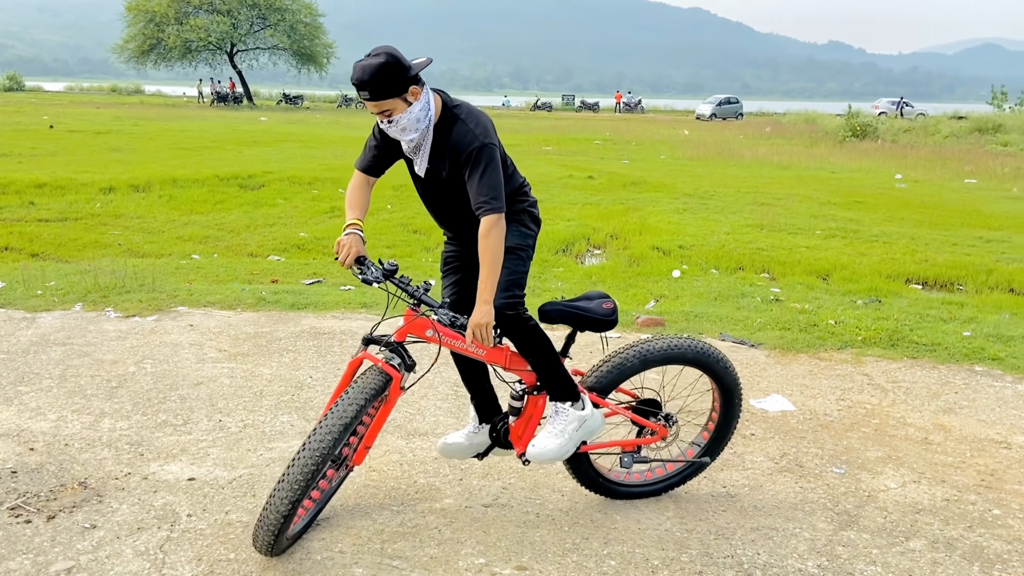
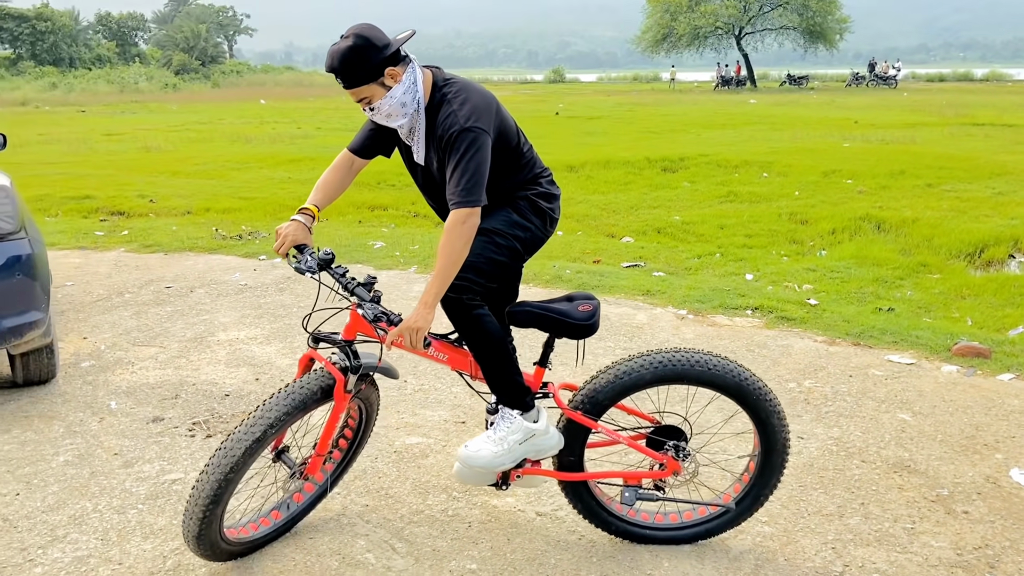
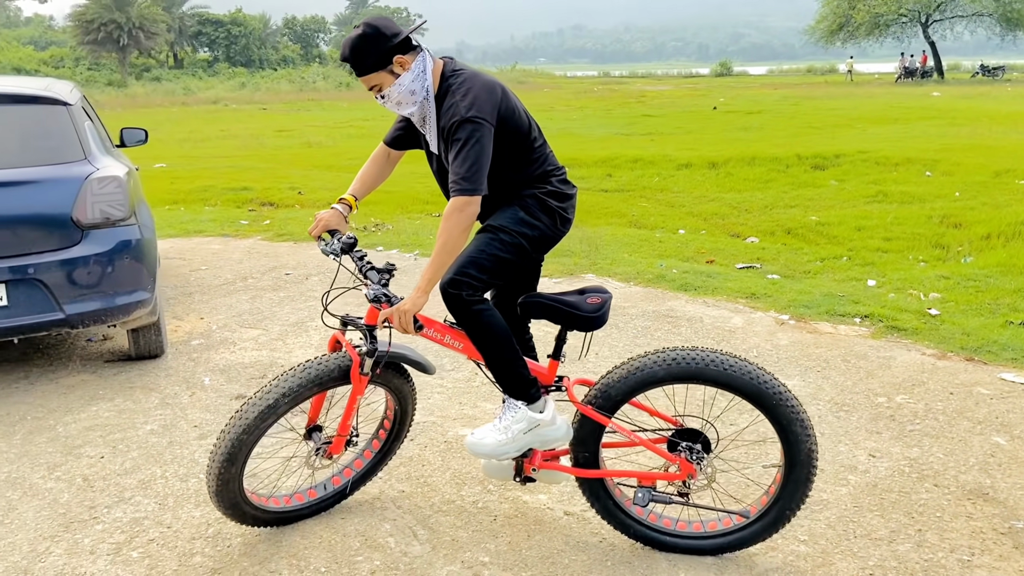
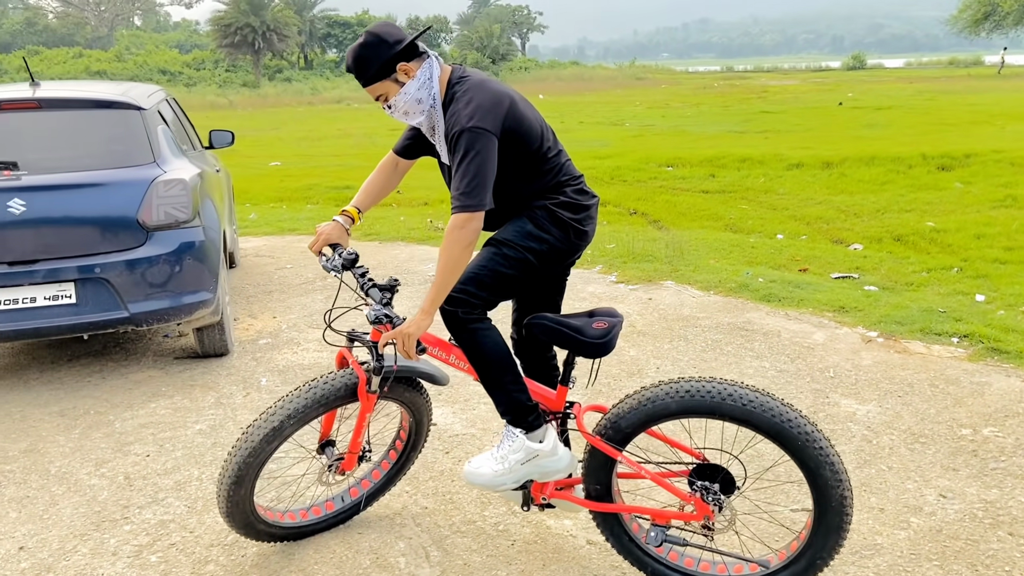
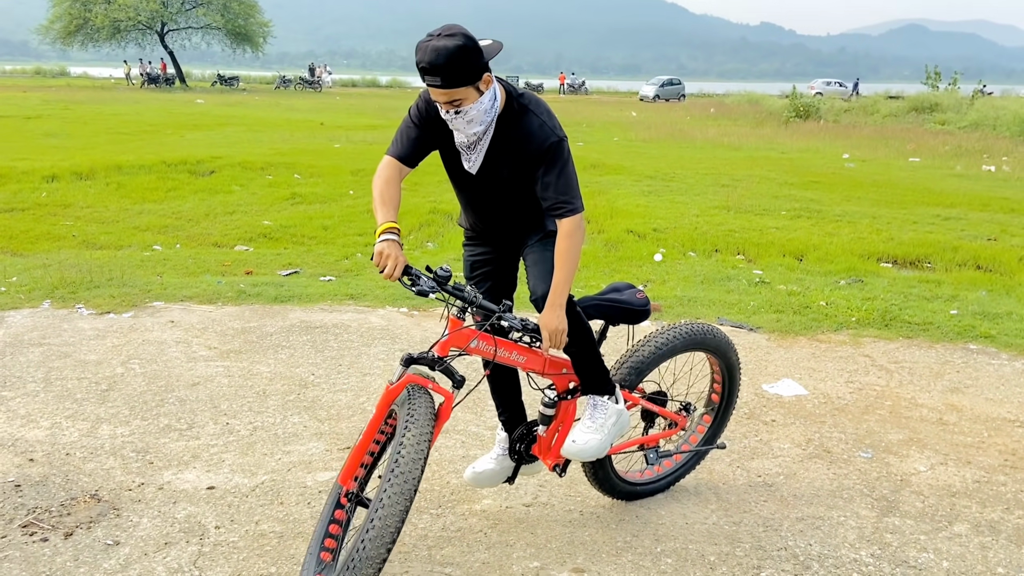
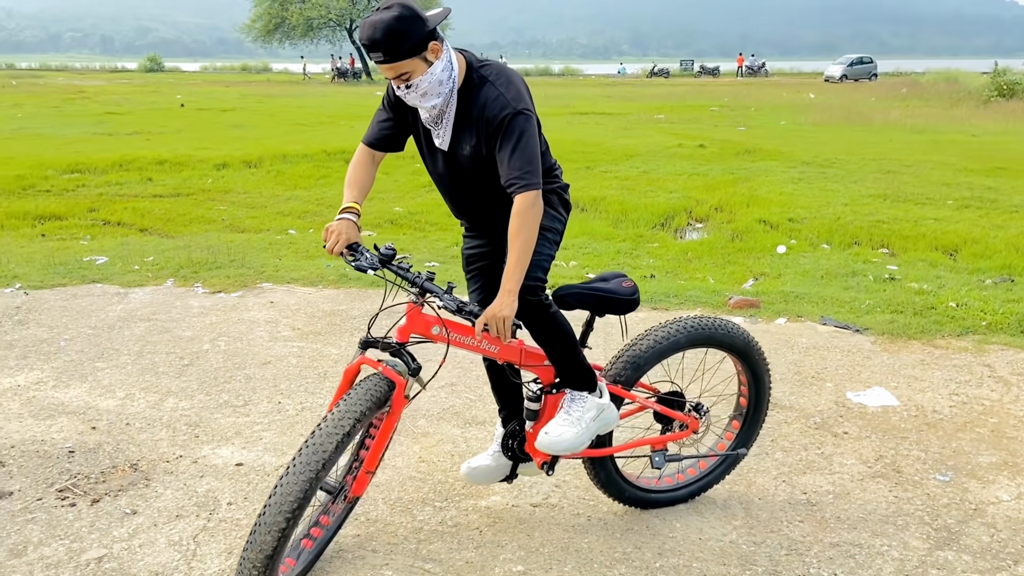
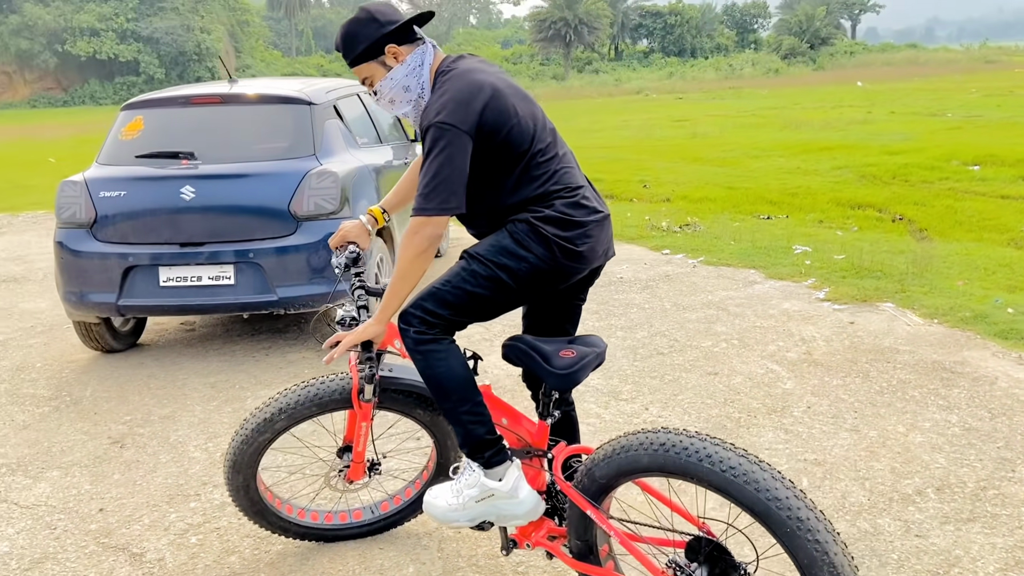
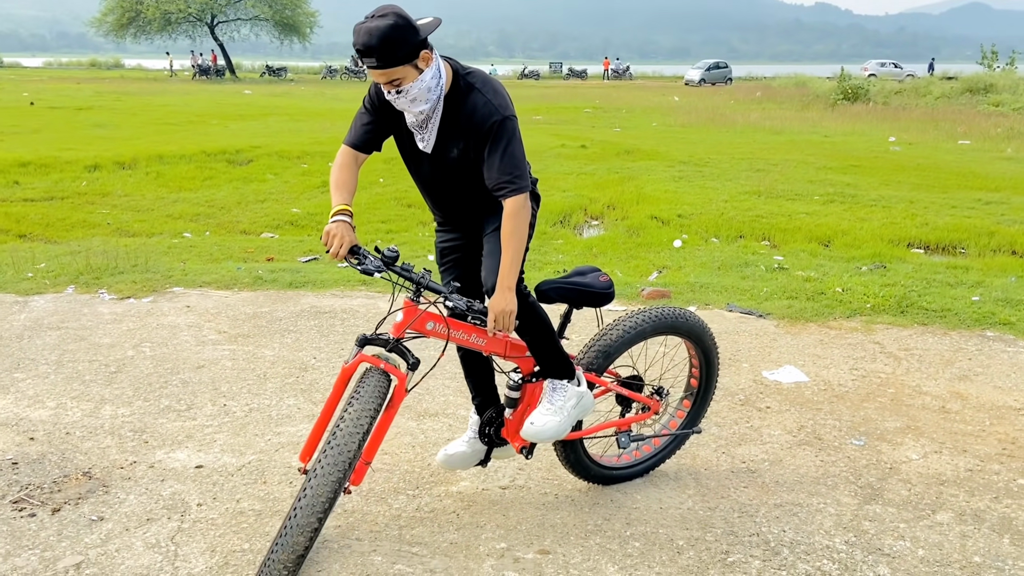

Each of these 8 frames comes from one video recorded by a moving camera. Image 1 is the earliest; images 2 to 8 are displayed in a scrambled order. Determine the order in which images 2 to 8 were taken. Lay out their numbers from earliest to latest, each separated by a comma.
5, 8, 6, 2, 3, 4, 7
